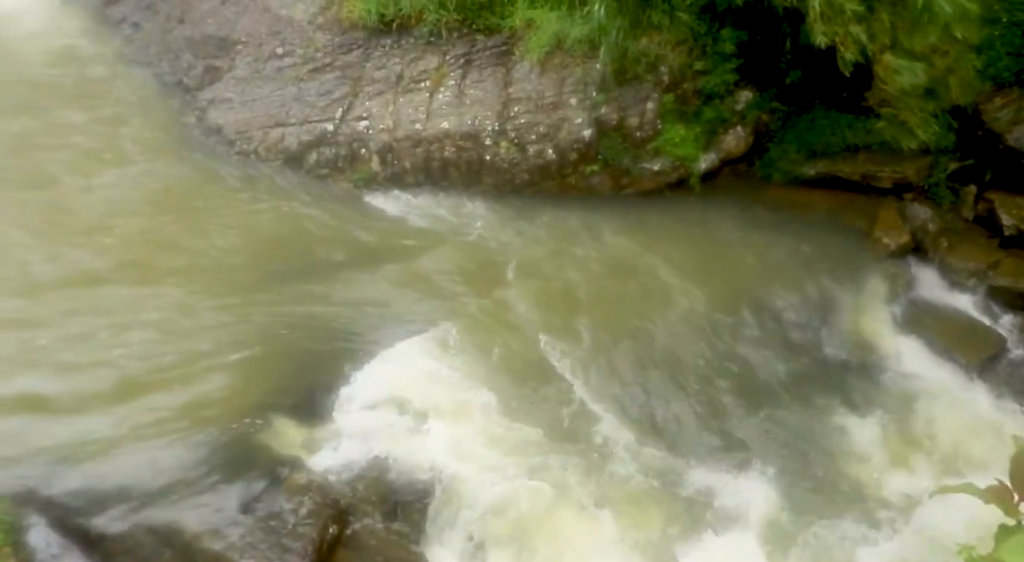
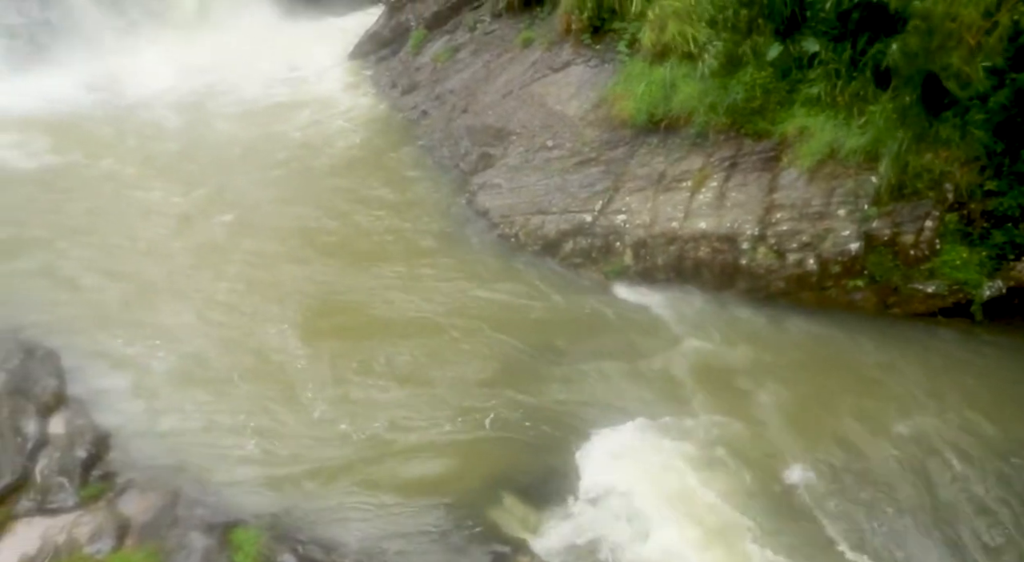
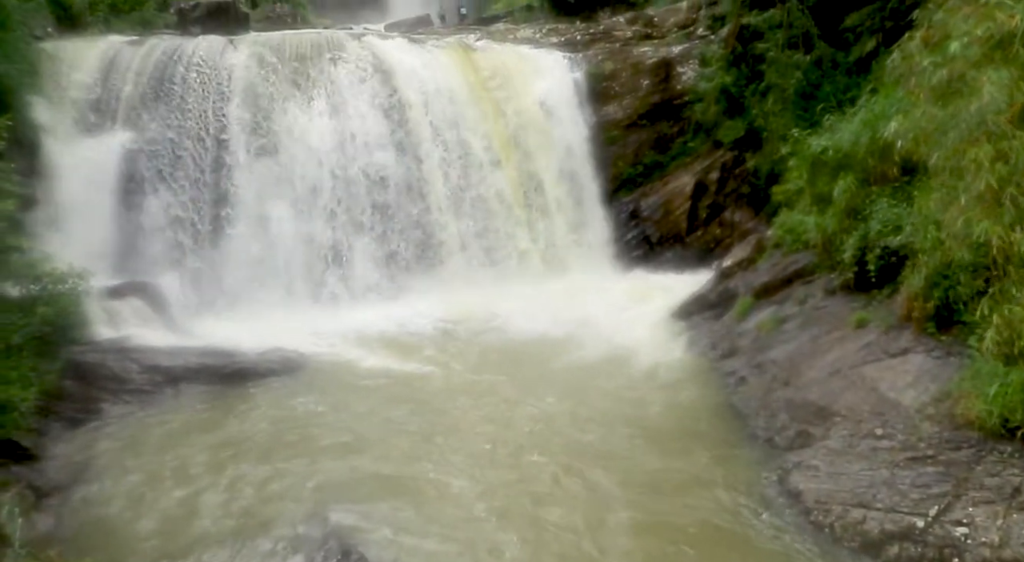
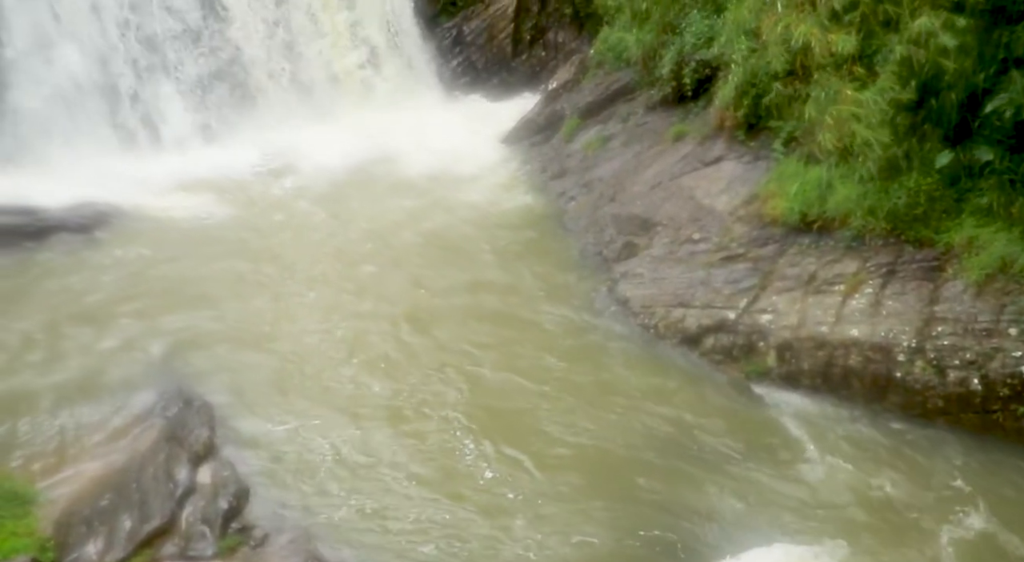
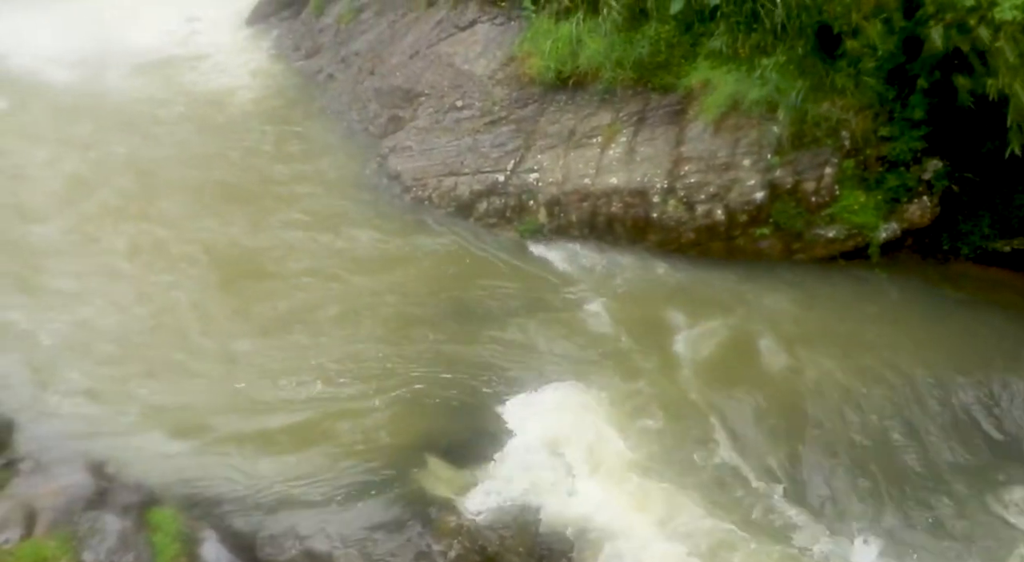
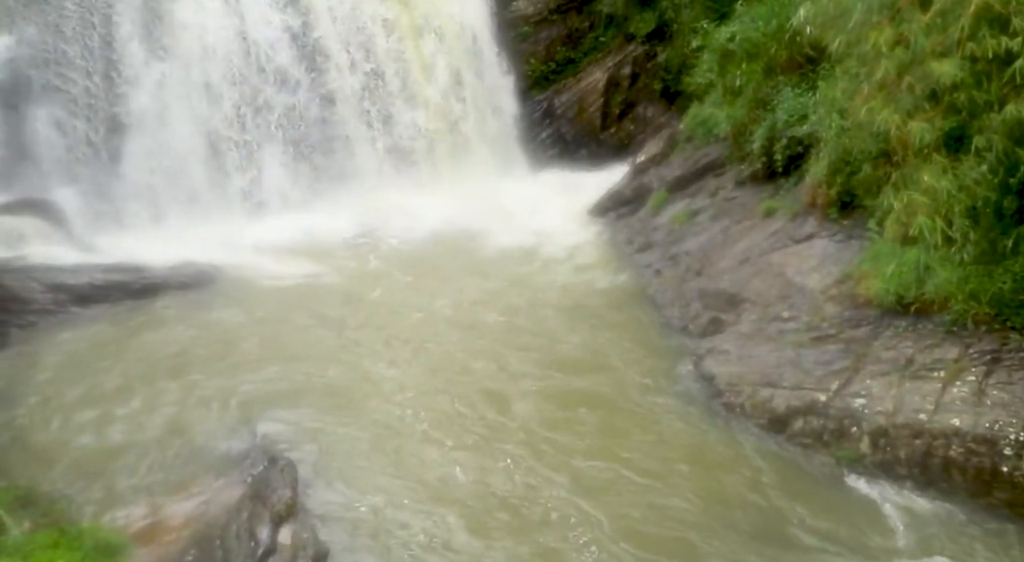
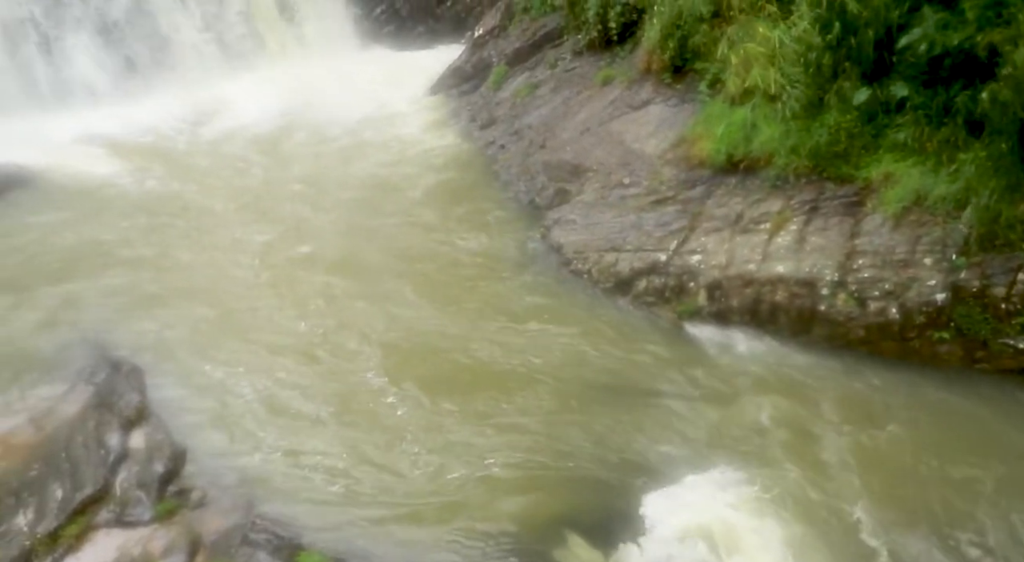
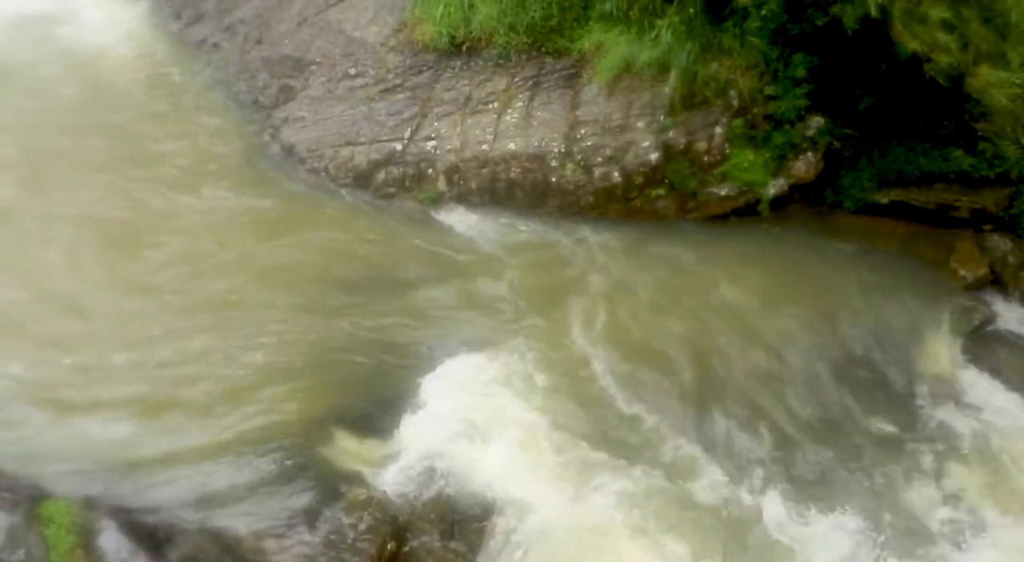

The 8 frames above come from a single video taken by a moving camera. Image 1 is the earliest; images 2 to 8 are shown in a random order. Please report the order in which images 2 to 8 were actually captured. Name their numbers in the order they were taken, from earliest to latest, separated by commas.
8, 5, 2, 7, 4, 6, 3
